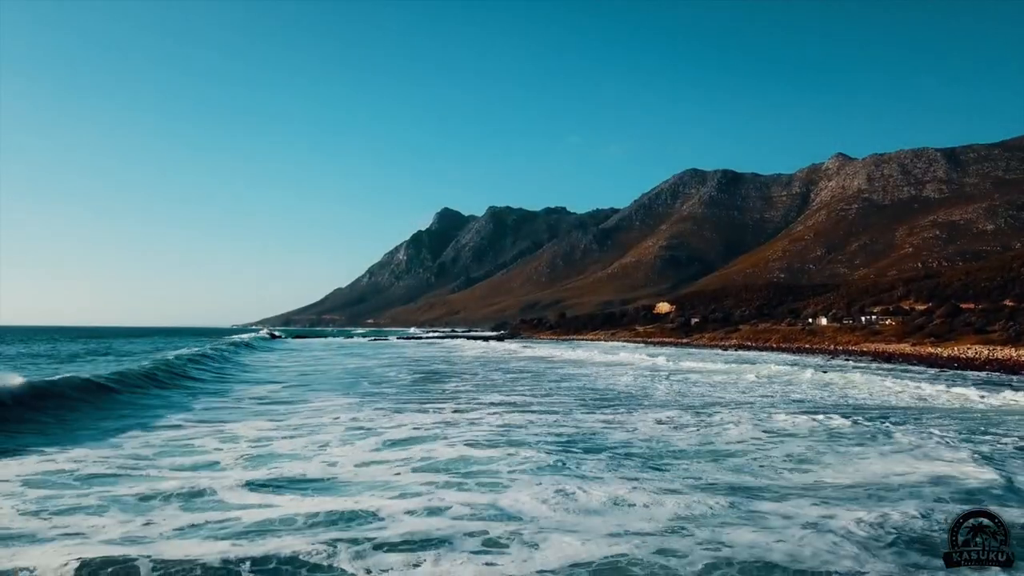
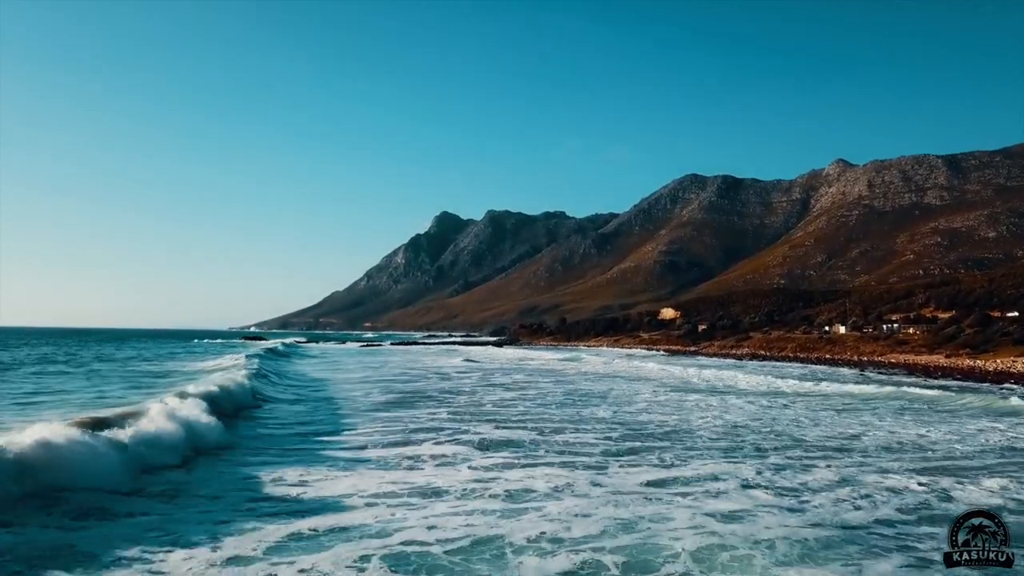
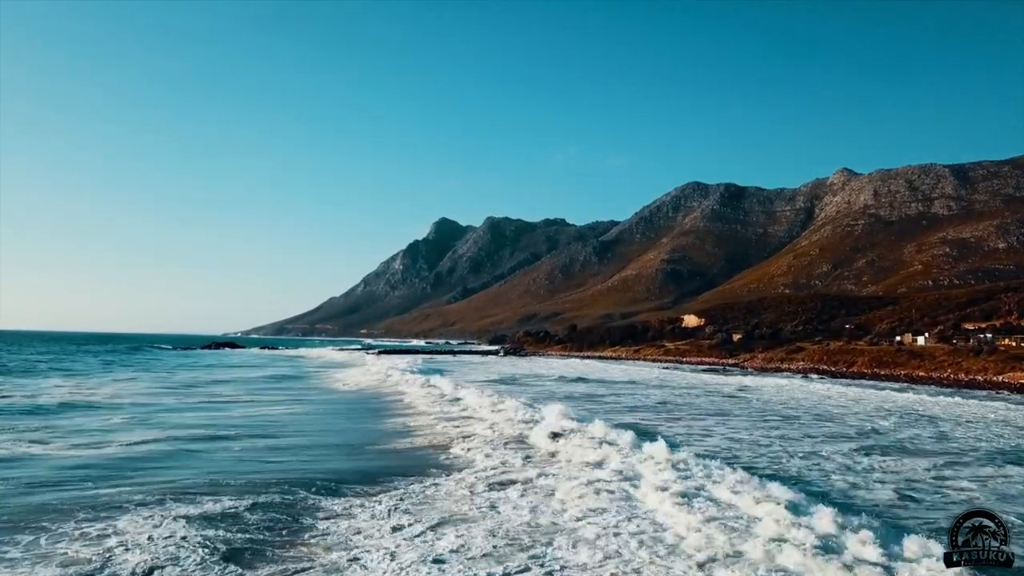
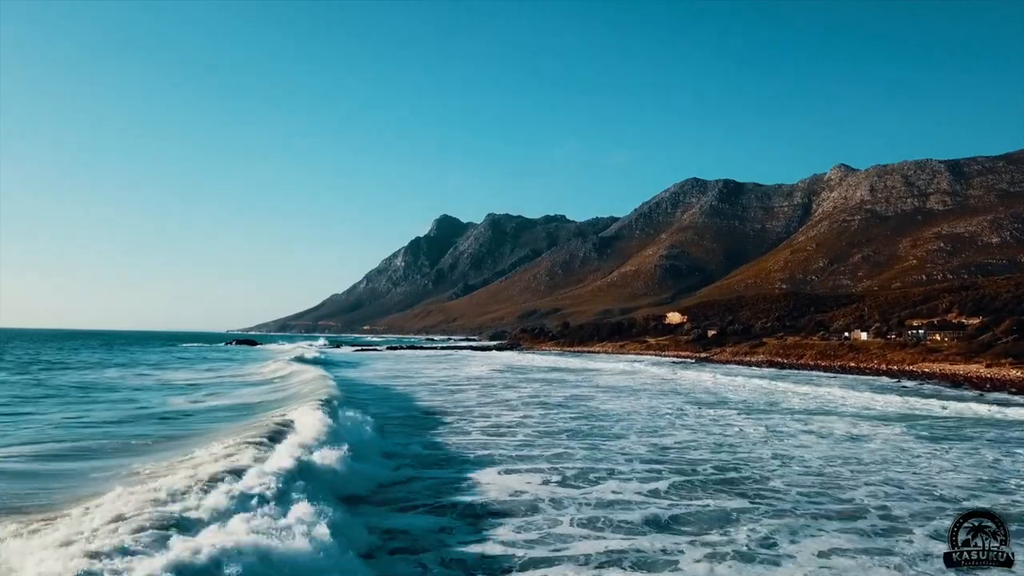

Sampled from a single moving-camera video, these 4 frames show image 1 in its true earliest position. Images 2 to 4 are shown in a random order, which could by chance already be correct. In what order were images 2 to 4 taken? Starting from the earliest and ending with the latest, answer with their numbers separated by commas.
2, 4, 3
